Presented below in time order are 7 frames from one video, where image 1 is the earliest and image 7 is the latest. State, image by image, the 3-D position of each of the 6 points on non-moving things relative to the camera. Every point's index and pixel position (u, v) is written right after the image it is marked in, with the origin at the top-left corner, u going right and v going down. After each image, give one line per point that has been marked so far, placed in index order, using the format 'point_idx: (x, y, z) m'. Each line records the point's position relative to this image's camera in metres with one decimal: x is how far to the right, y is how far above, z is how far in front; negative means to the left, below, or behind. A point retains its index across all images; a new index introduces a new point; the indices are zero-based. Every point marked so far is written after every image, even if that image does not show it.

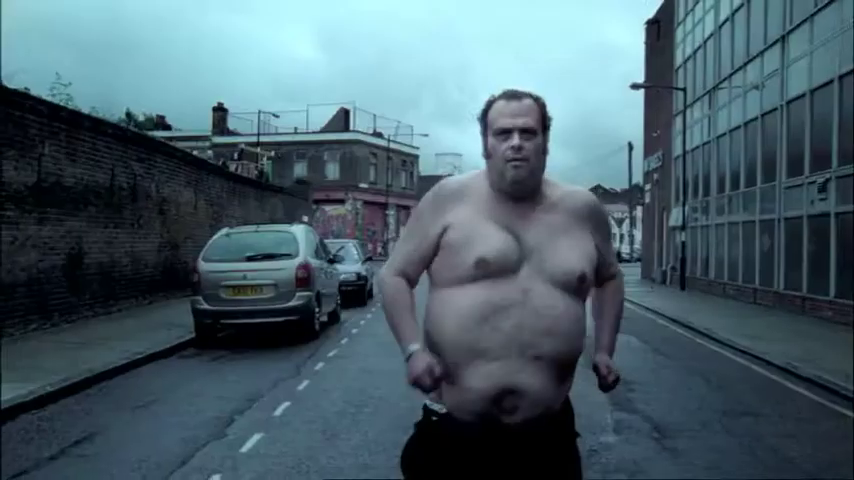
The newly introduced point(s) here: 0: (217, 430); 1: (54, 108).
0: (-1.5, -1.3, +6.2) m
1: (-4.9, +1.7, +11.5) m
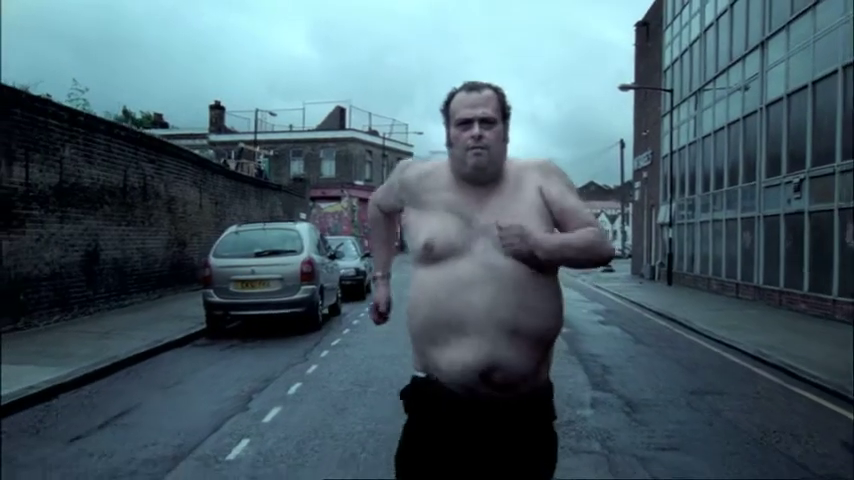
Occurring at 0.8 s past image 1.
0: (-1.5, -1.3, +7.0) m
1: (-5.0, +1.8, +12.3) m
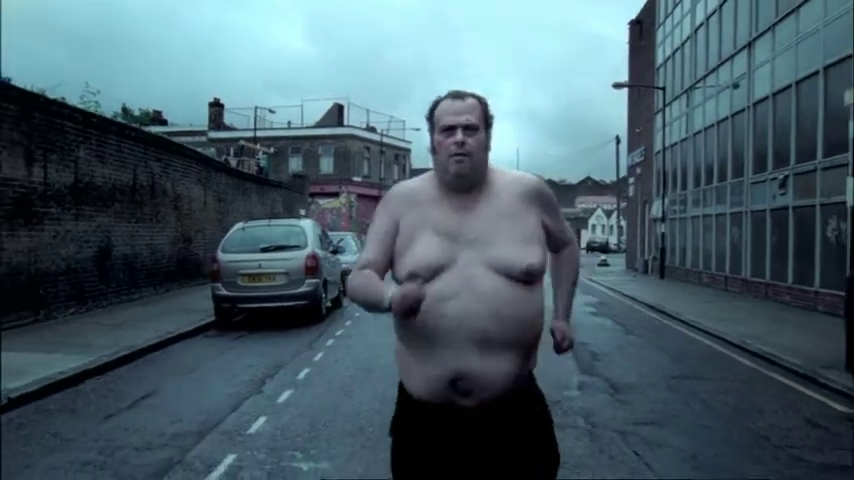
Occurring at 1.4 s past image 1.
0: (-1.5, -1.3, +7.6) m
1: (-5.0, +1.8, +12.8) m
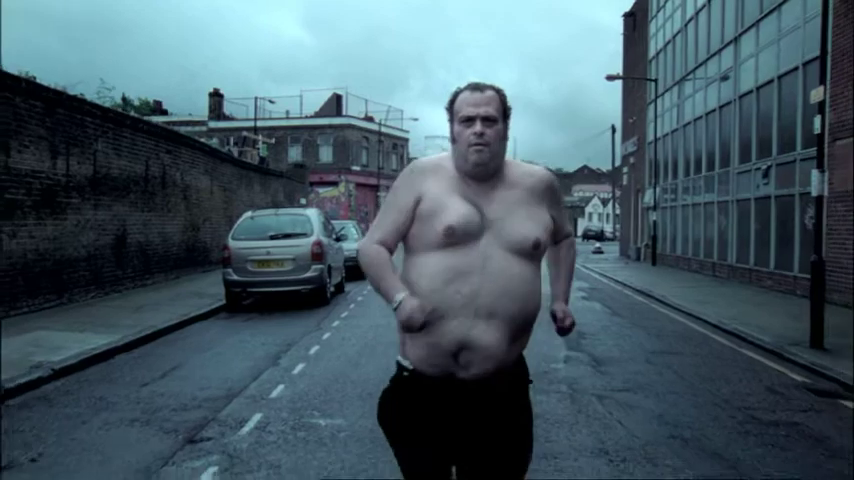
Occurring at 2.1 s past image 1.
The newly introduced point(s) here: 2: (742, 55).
0: (-1.5, -1.2, +8.4) m
1: (-5.0, +2.0, +13.6) m
2: (+7.1, +4.2, +19.8) m
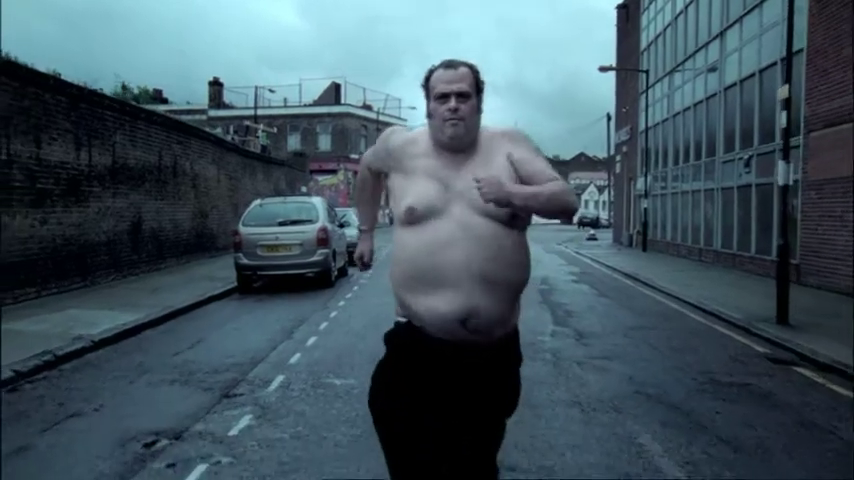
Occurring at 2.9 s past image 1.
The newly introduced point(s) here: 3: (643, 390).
0: (-1.5, -1.0, +9.3) m
1: (-5.0, +2.2, +14.4) m
2: (+7.1, +4.5, +20.6) m
3: (+1.6, -1.1, +6.6) m
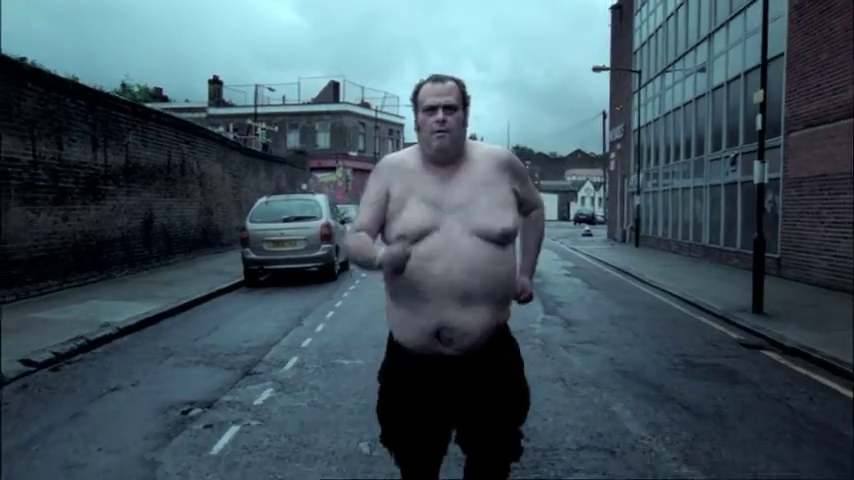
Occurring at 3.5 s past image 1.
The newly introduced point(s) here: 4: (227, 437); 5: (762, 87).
0: (-1.5, -0.9, +10.0) m
1: (-5.1, +2.3, +15.1) m
2: (+7.0, +4.6, +21.4) m
3: (+1.6, -1.1, +7.3) m
4: (-1.1, -1.1, +4.9) m
5: (+4.4, +2.0, +11.5) m
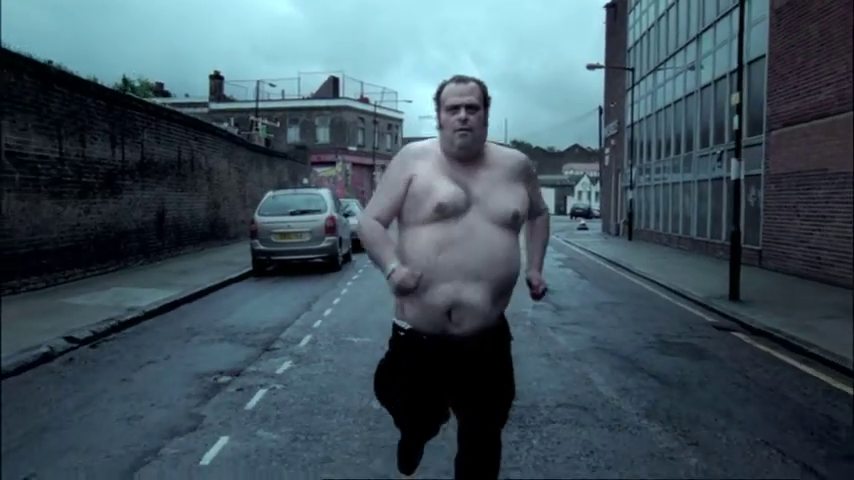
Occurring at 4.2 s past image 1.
0: (-1.5, -0.8, +10.8) m
1: (-5.1, +2.5, +15.9) m
2: (+7.0, +4.8, +22.2) m
3: (+1.6, -1.0, +8.2) m
4: (-1.1, -1.0, +5.8) m
5: (+4.4, +2.1, +12.4) m
